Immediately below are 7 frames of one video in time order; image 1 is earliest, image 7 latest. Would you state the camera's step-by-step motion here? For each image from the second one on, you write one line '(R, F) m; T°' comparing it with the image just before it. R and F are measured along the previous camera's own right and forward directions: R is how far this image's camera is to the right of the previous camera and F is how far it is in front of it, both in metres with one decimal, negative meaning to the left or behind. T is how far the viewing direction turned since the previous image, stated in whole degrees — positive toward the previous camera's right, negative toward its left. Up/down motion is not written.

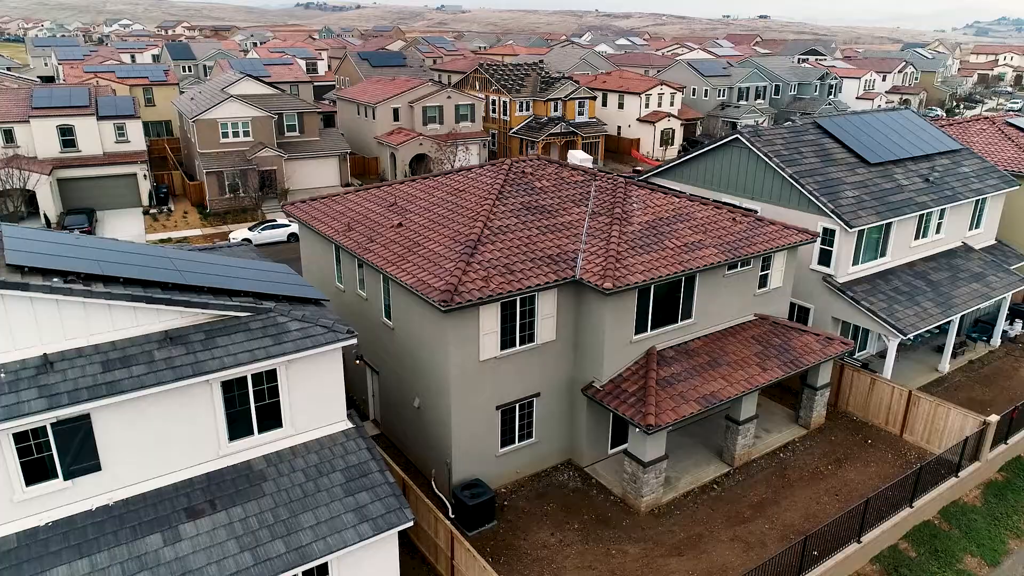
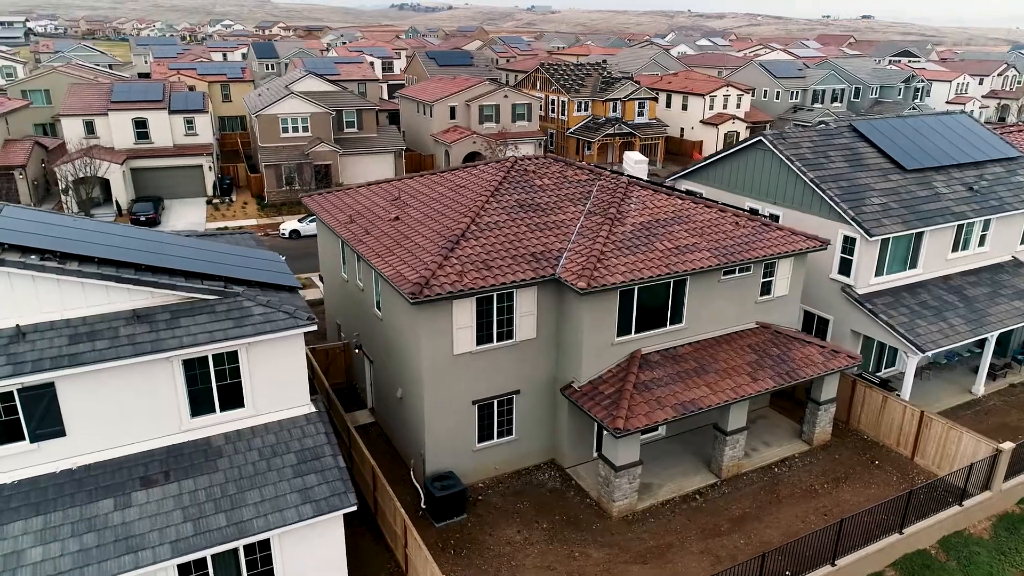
(+2.3, +0.1) m; -6°
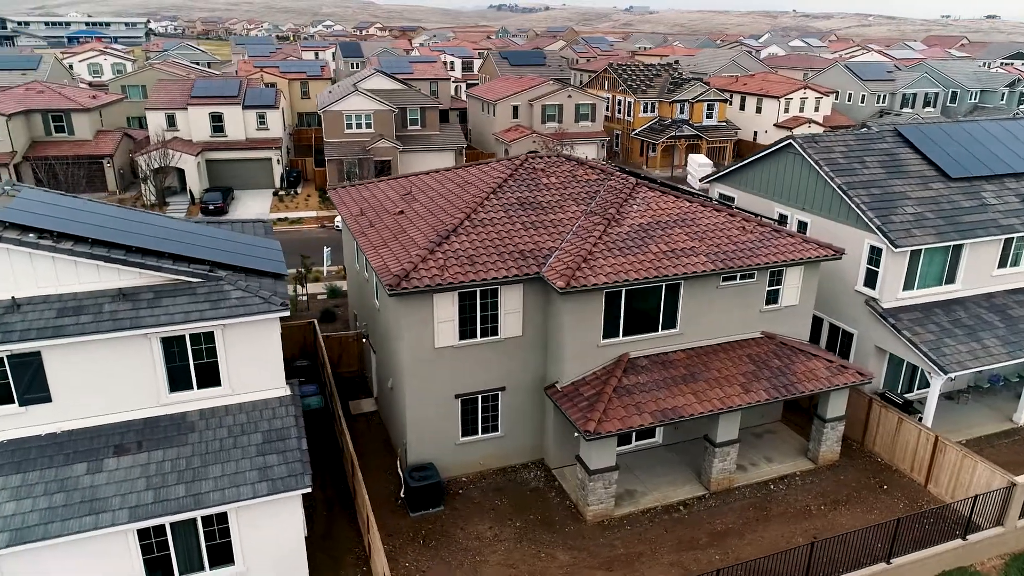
(+2.3, +0.1) m; -7°
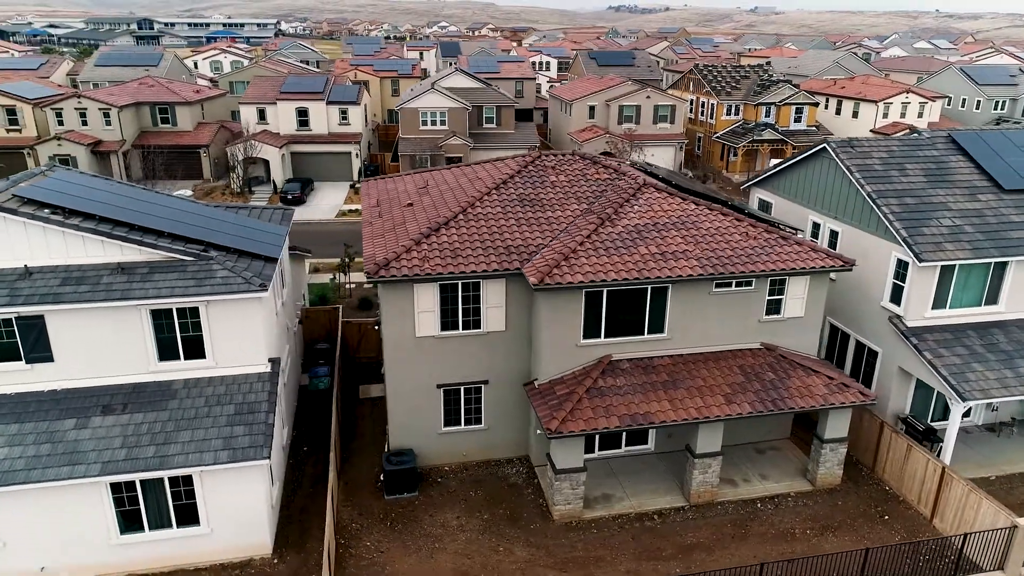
(+2.8, +0.1) m; -8°
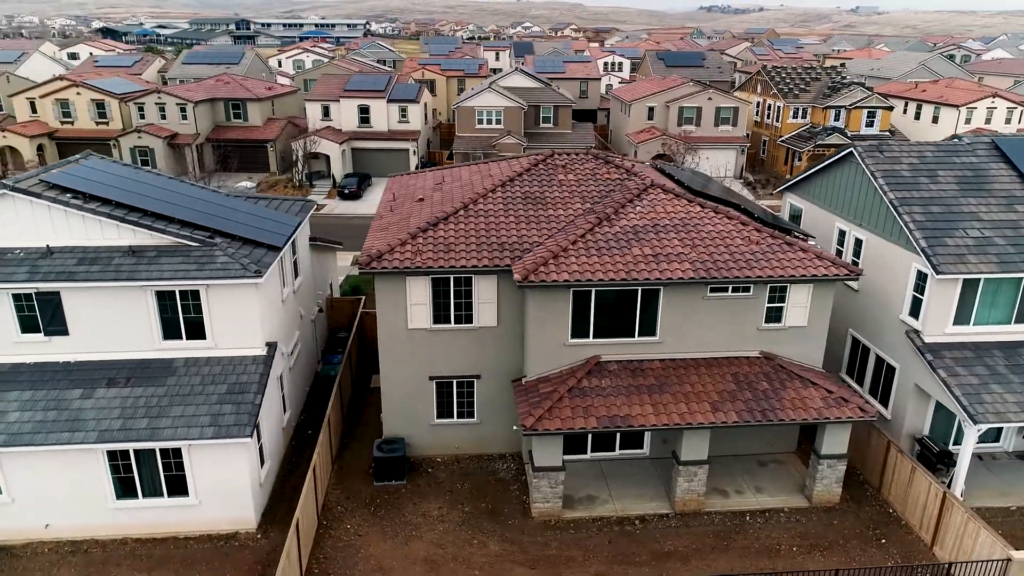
(+2.0, 0.0) m; -6°
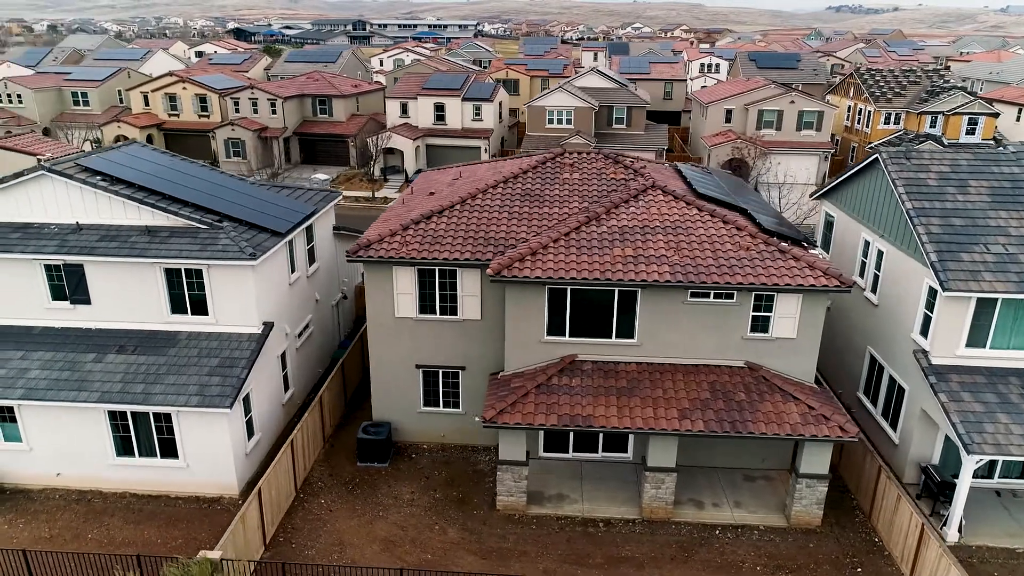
(+2.8, 0.0) m; -8°
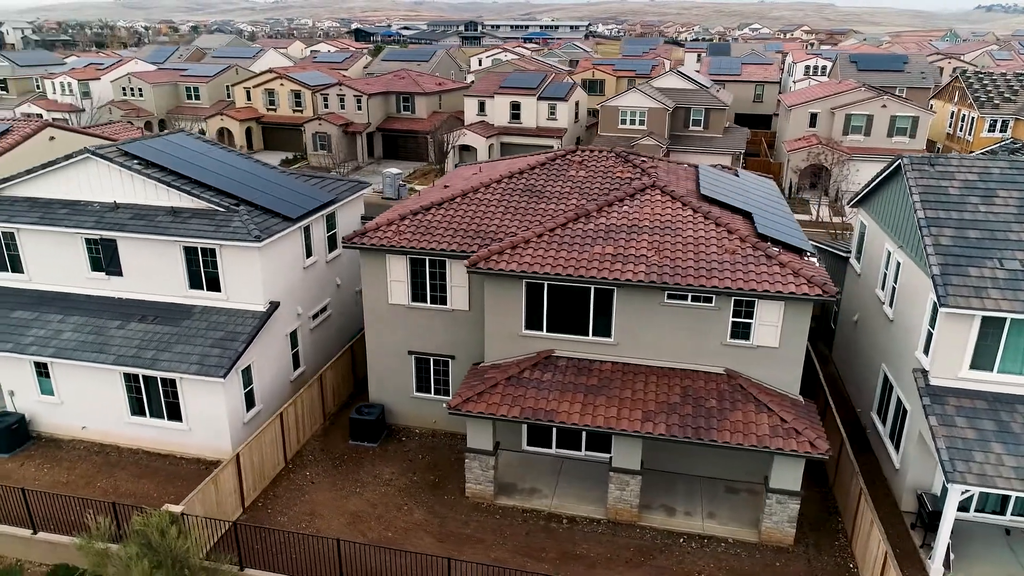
(+2.8, 0.0) m; -8°
